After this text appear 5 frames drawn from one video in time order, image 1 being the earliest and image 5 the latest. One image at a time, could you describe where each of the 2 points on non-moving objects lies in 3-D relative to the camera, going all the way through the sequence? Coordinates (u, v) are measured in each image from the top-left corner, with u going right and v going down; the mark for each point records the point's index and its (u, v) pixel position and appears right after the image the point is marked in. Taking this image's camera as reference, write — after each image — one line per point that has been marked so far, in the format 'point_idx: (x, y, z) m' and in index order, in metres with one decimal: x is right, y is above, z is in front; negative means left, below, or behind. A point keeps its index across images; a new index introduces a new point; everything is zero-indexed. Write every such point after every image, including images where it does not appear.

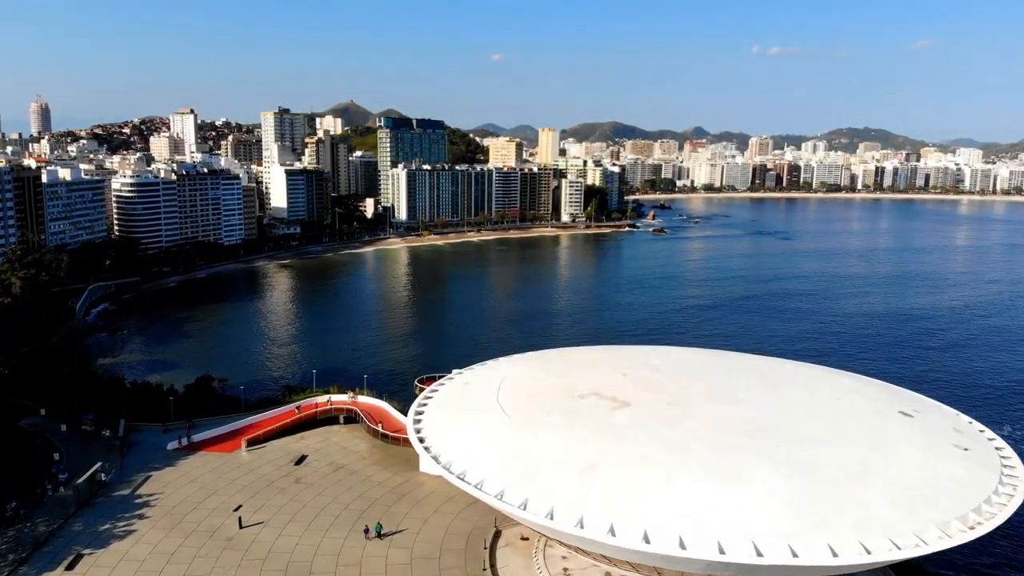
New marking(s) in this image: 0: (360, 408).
0: (-2.6, -2.1, +12.4) m
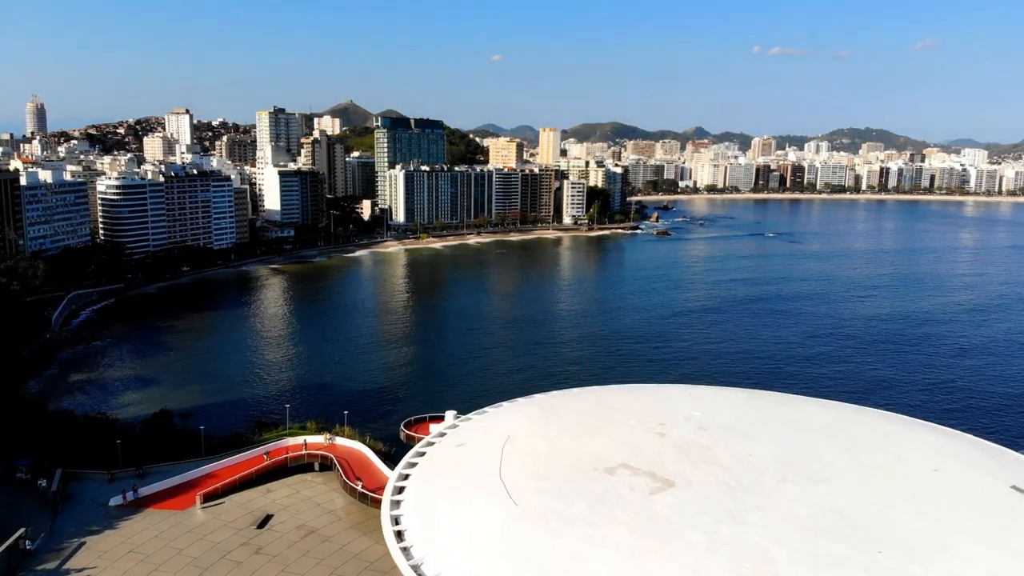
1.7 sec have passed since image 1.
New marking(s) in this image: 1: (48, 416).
0: (-2.6, -2.4, +10.6) m
1: (-8.7, -2.4, +13.6) m
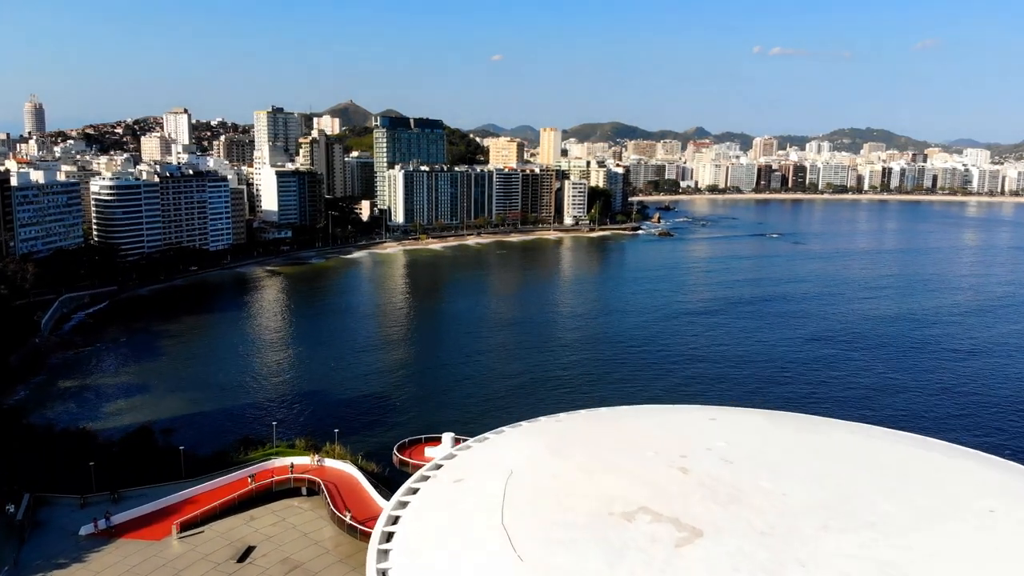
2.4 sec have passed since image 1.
0: (-2.5, -2.6, +9.9) m
1: (-8.7, -2.5, +12.9) m
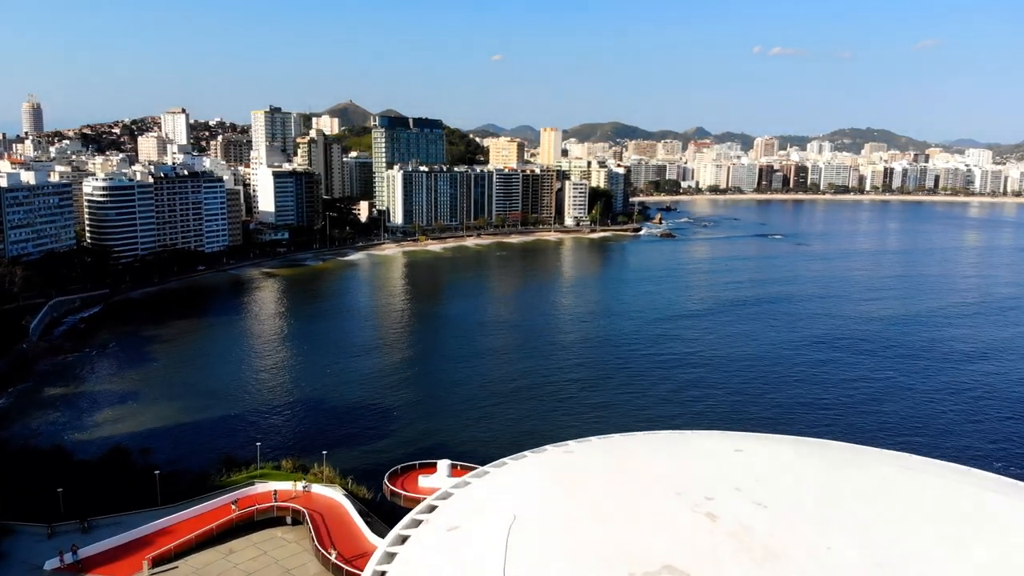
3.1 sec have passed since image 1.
0: (-2.5, -2.7, +9.1) m
1: (-8.7, -2.7, +12.2) m
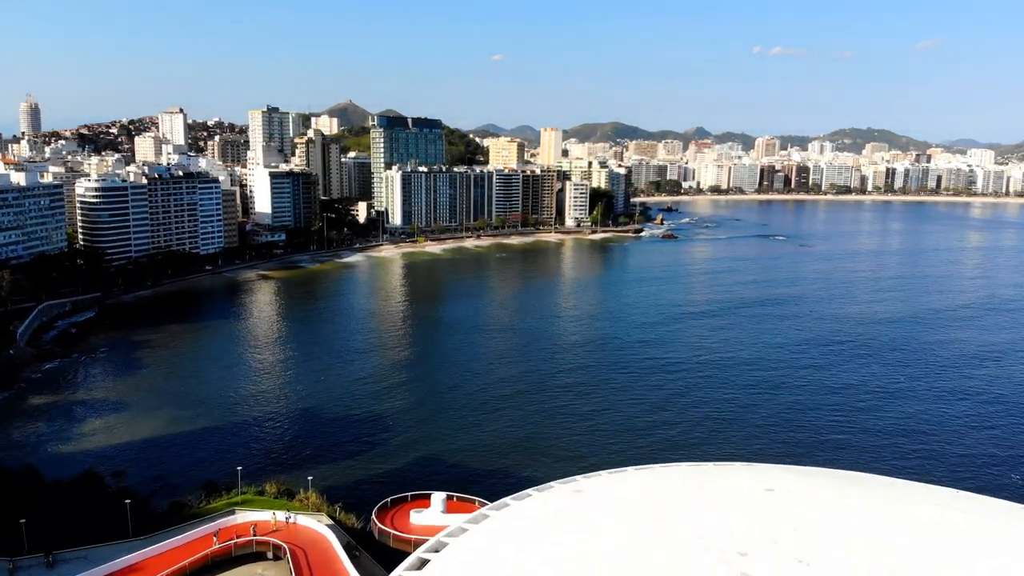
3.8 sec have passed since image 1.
0: (-2.5, -2.9, +8.4) m
1: (-8.6, -2.8, +11.4) m
